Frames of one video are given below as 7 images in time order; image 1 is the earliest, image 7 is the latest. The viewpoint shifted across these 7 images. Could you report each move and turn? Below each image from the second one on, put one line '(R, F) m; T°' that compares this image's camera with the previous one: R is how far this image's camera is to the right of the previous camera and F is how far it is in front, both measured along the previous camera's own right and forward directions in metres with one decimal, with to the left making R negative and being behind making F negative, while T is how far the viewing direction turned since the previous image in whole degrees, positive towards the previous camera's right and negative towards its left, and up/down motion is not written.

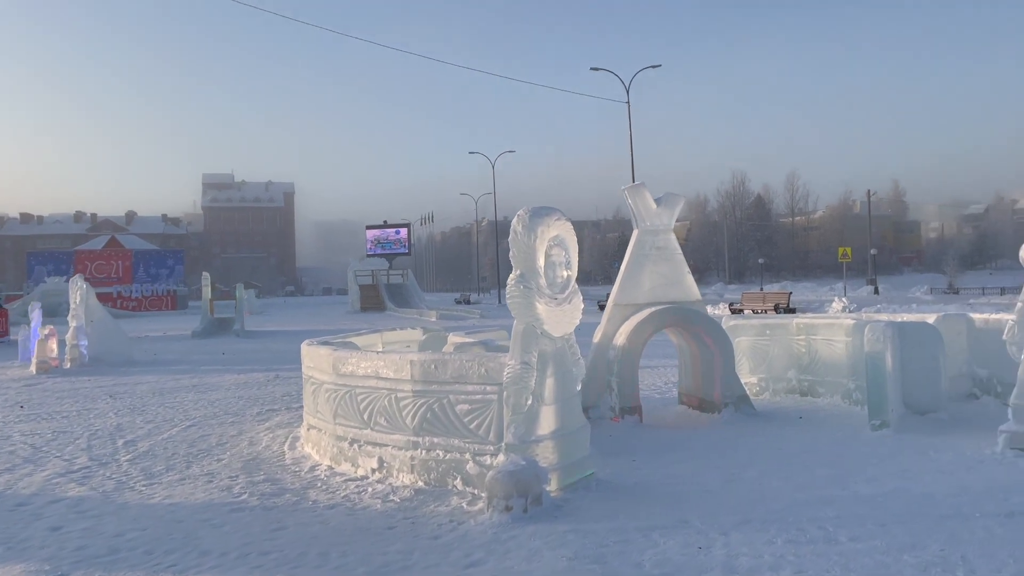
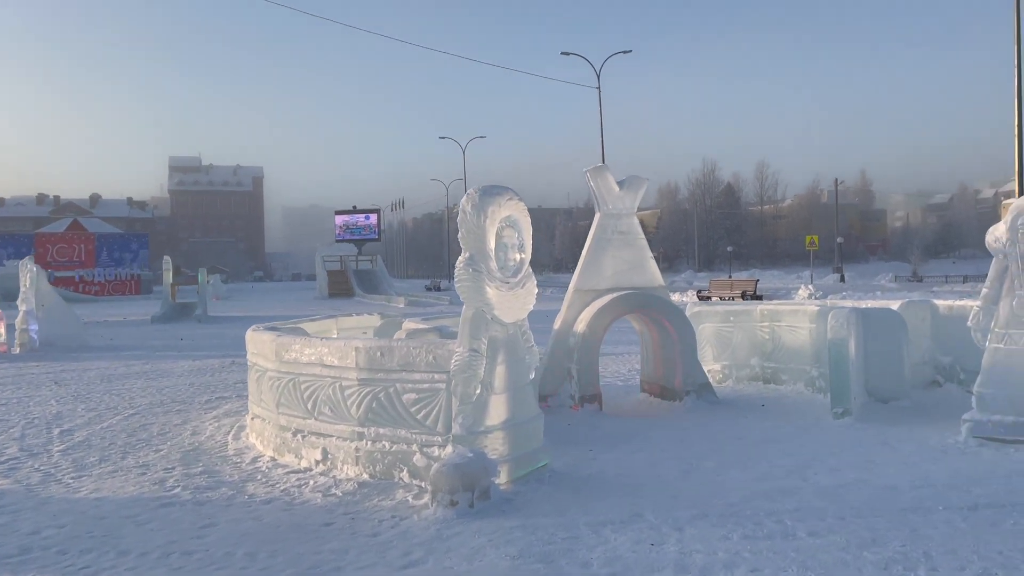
(+0.1, +0.3) m; +2°
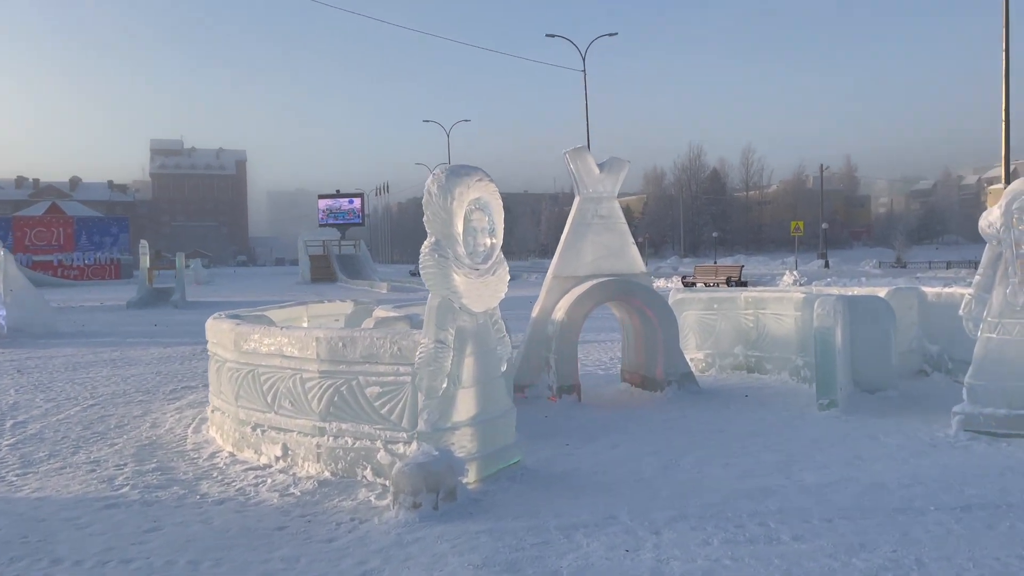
(+0.1, +0.3) m; +1°
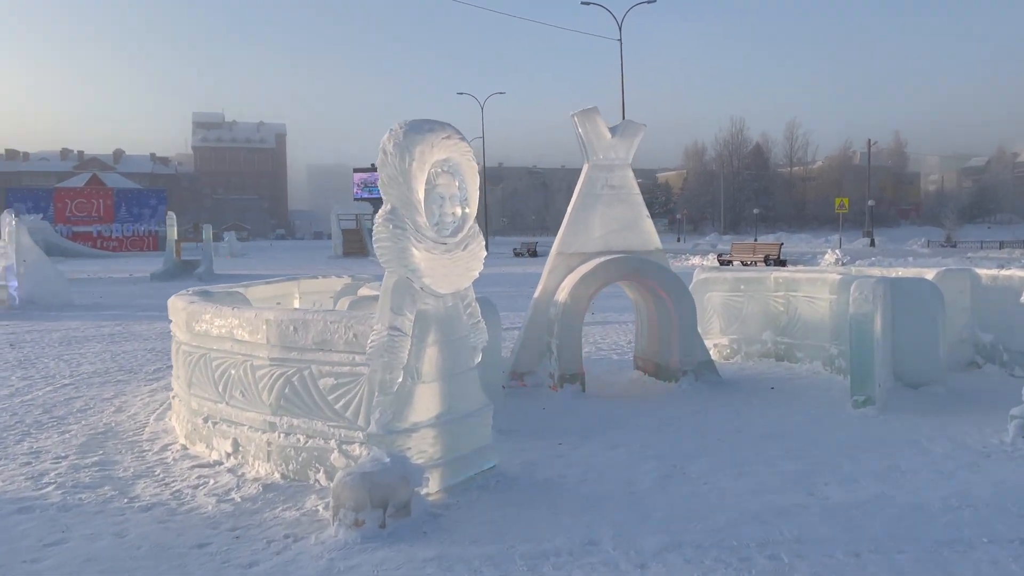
(+0.3, +0.8) m; -3°
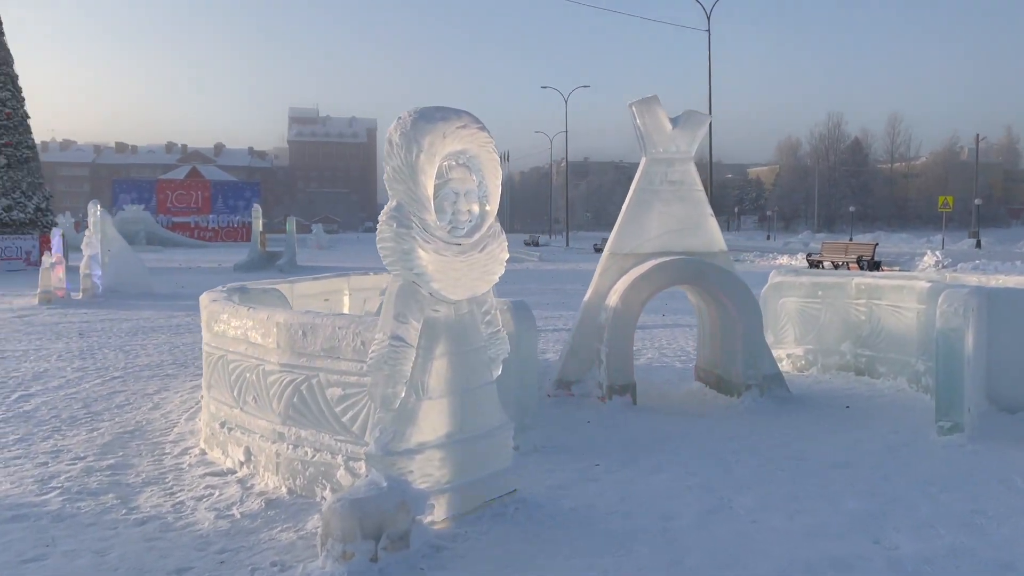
(+0.3, +0.5) m; -6°
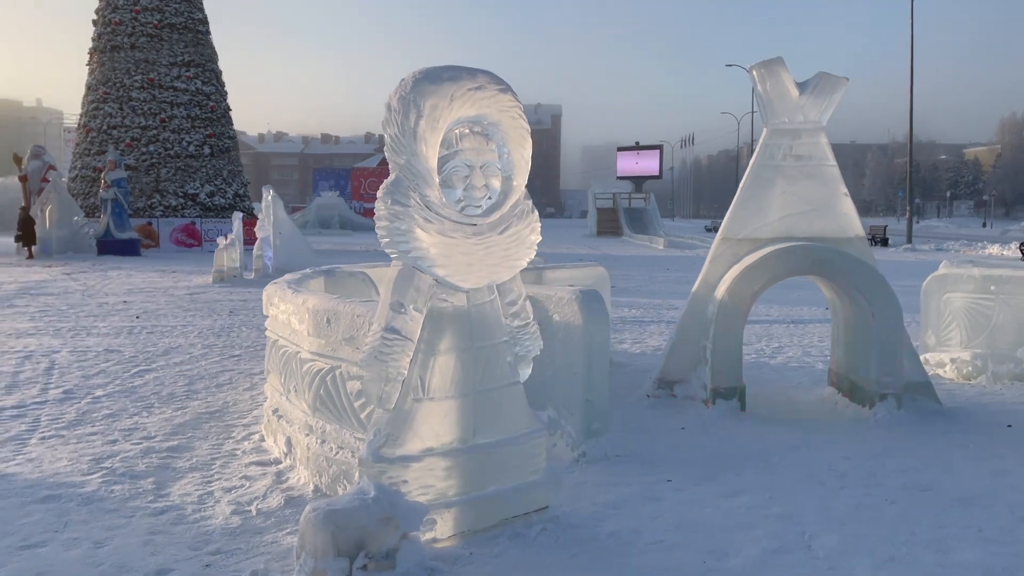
(+0.7, +0.6) m; -12°
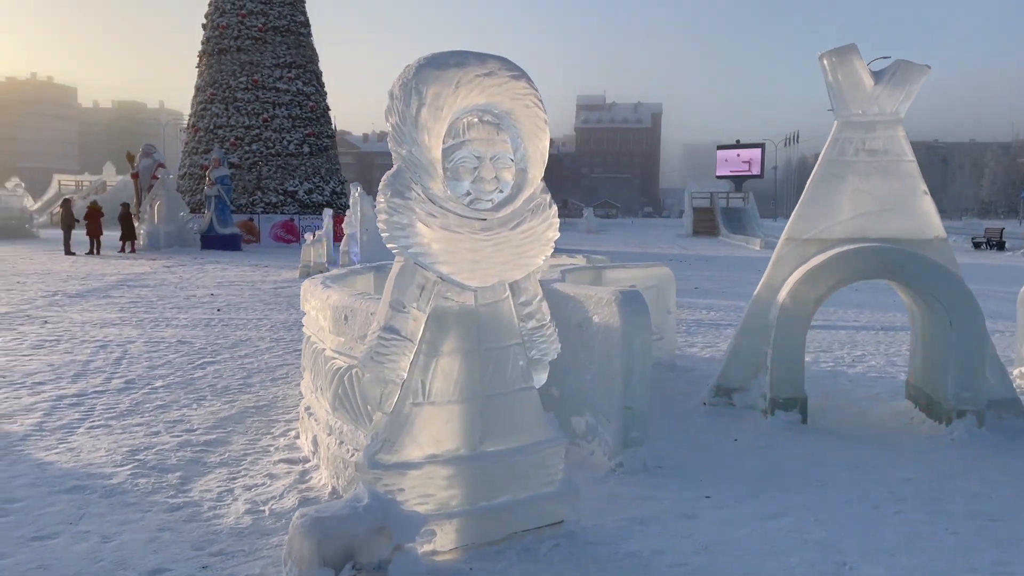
(+0.3, +0.2) m; -7°
